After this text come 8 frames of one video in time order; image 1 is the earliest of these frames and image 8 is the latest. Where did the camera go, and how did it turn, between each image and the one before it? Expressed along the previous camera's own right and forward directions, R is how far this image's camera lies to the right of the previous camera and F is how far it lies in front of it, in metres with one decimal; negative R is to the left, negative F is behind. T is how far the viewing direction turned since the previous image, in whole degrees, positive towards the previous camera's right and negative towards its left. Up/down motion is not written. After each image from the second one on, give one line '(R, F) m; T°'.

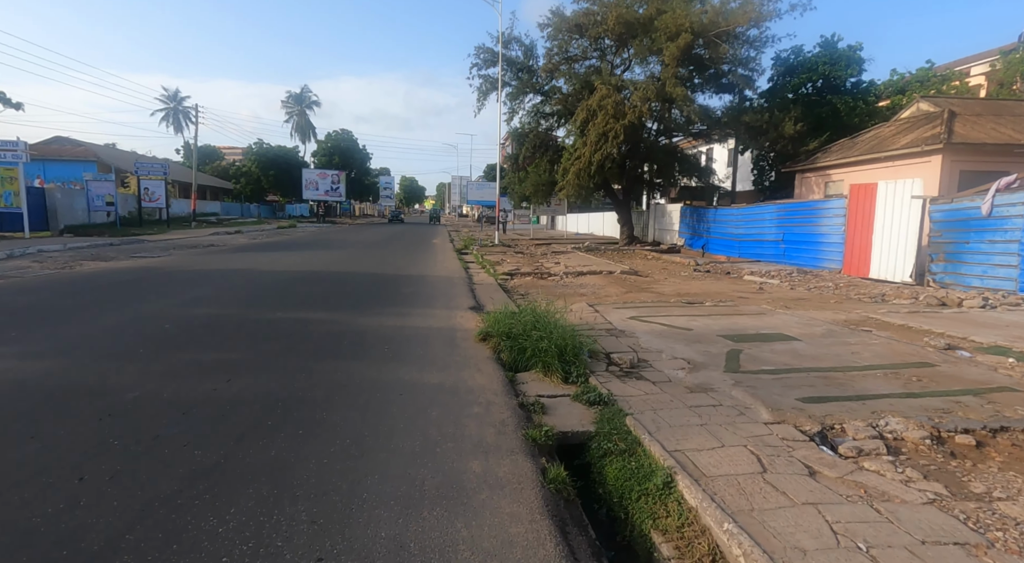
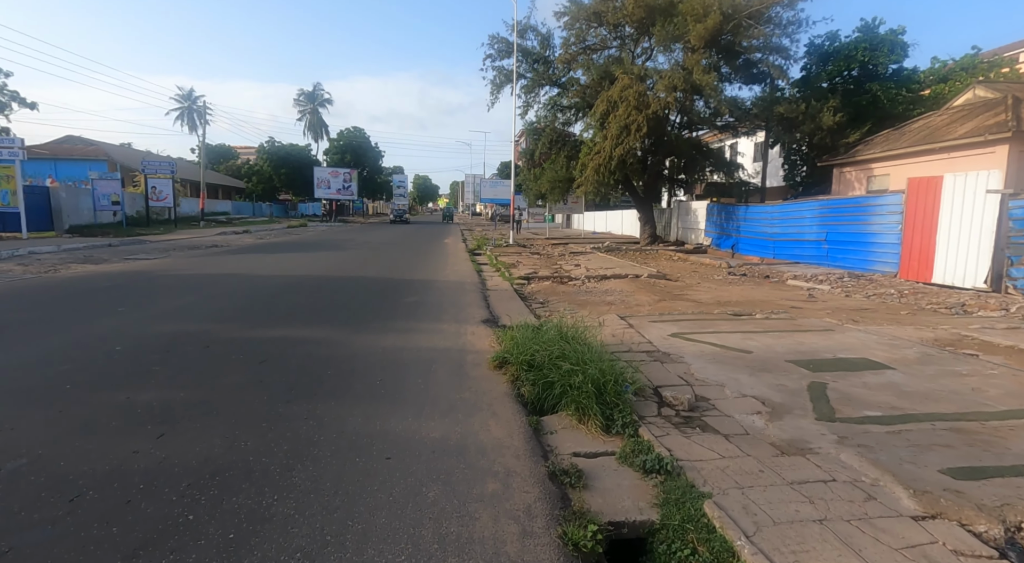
(-0.1, +1.3) m; -1°
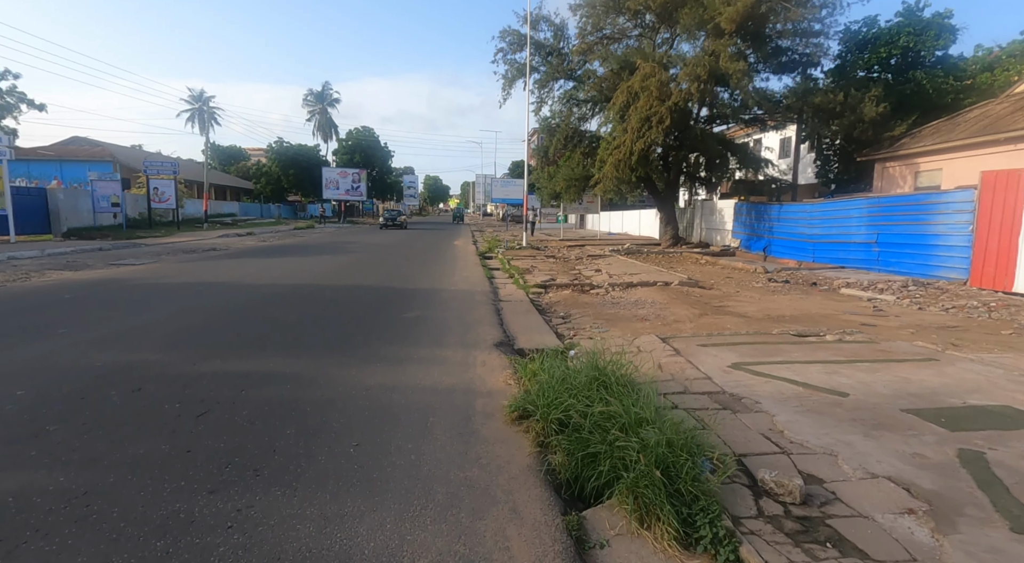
(-0.1, +1.5) m; -1°
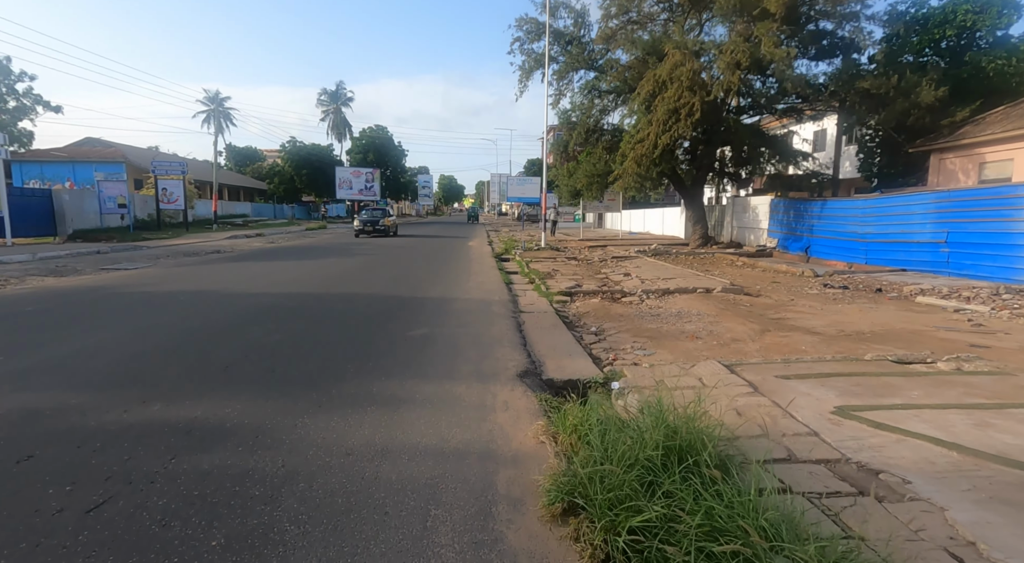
(-0.1, +1.4) m; -1°
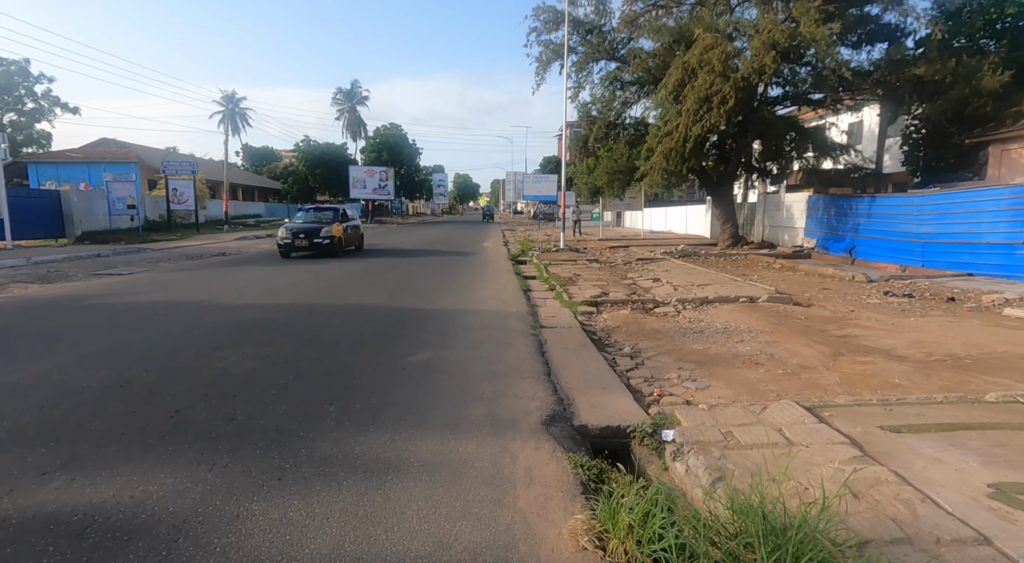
(-0.1, +1.2) m; -2°
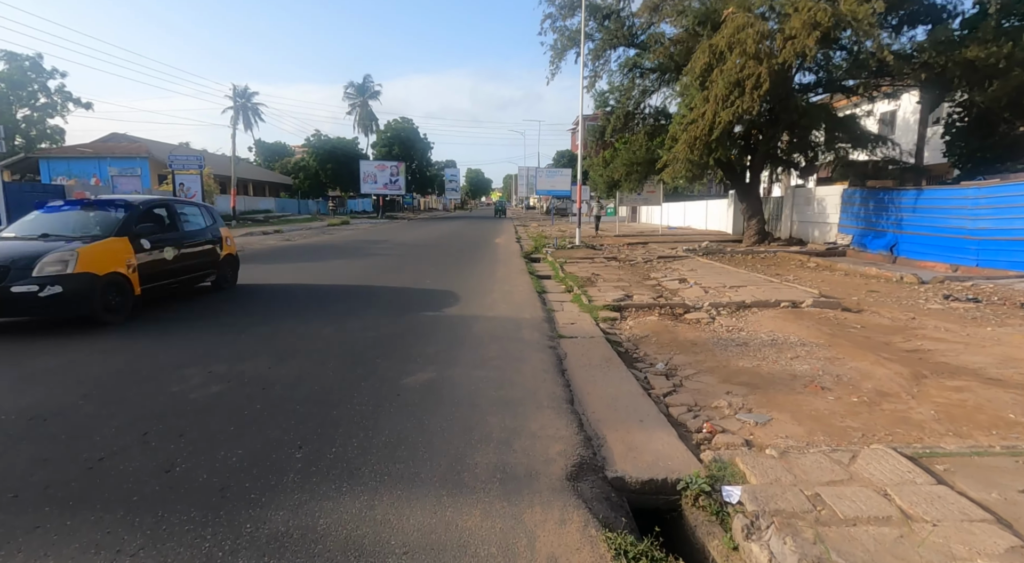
(0.0, +1.0) m; -1°
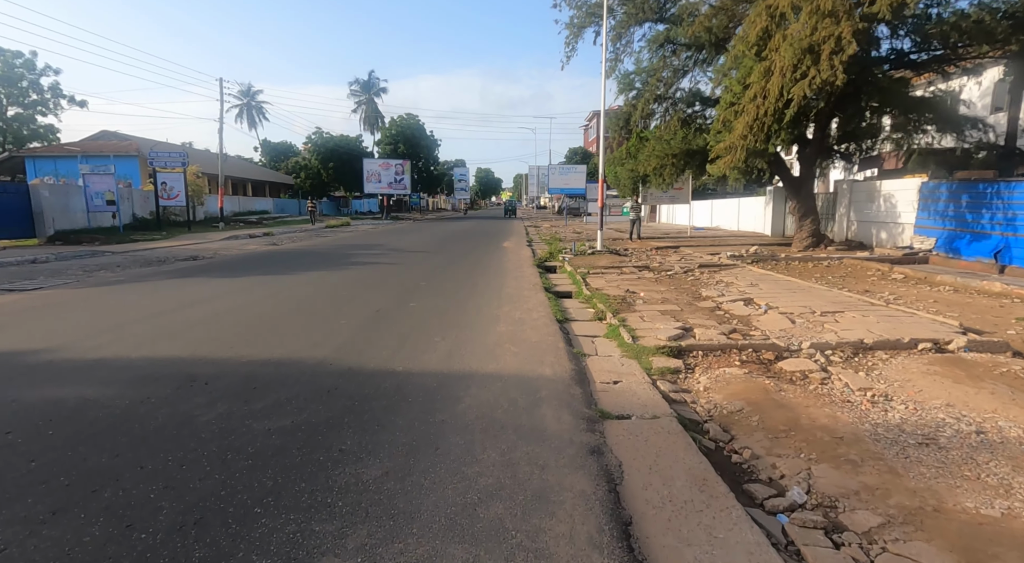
(0.0, +3.0) m; -1°
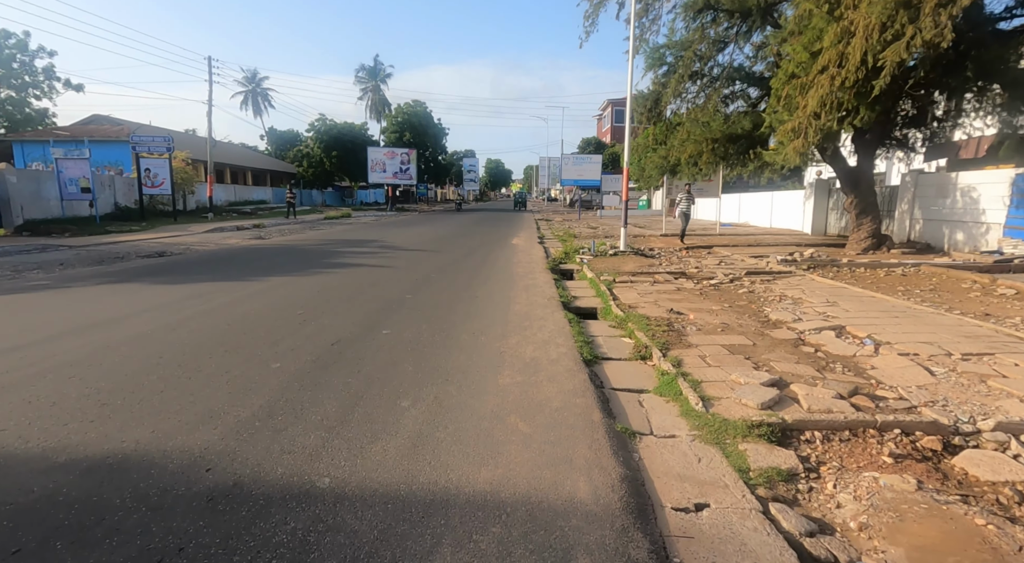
(0.0, +2.4) m; -1°
